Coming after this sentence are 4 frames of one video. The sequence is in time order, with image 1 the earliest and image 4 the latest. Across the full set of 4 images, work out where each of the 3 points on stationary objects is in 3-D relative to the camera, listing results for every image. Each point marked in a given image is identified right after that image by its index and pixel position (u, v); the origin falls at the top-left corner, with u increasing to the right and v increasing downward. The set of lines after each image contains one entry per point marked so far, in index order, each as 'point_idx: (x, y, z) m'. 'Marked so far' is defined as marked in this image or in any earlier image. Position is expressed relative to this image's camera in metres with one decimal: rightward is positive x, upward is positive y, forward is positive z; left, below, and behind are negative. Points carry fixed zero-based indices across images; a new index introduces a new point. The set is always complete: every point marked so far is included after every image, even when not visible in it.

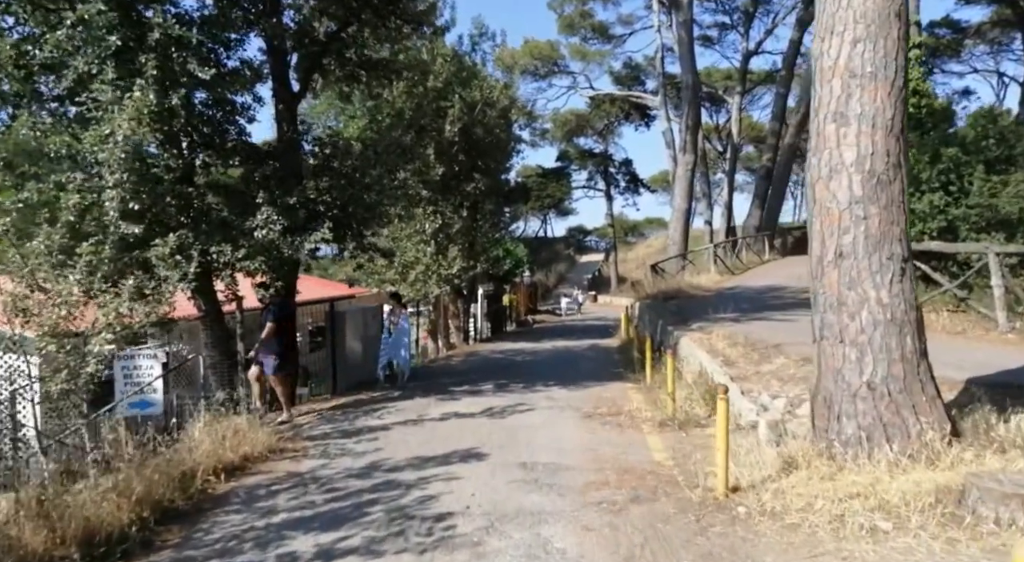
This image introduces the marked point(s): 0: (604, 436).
0: (+1.0, -1.6, +8.8) m
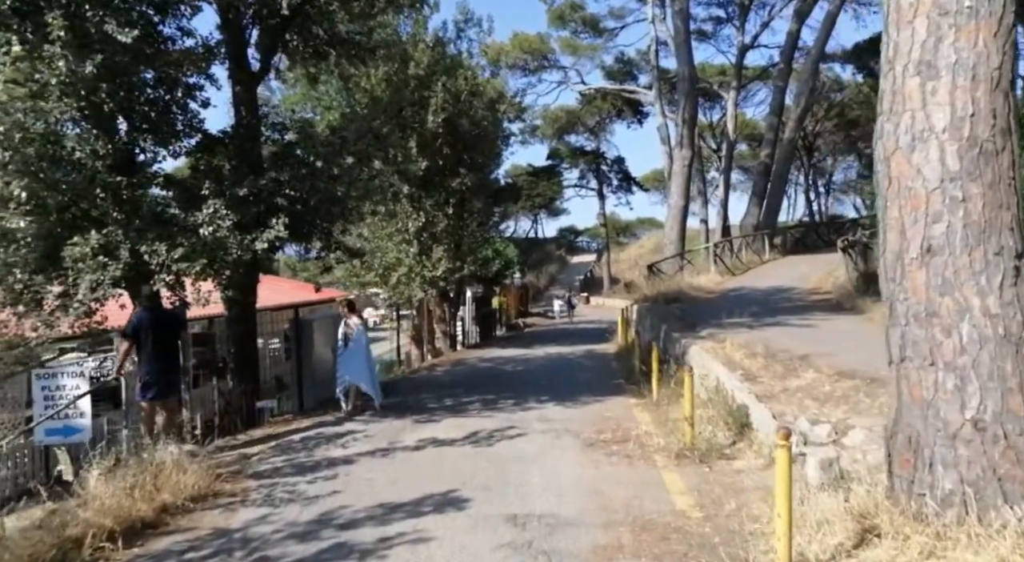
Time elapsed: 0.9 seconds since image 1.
0: (+0.9, -1.7, +7.3) m
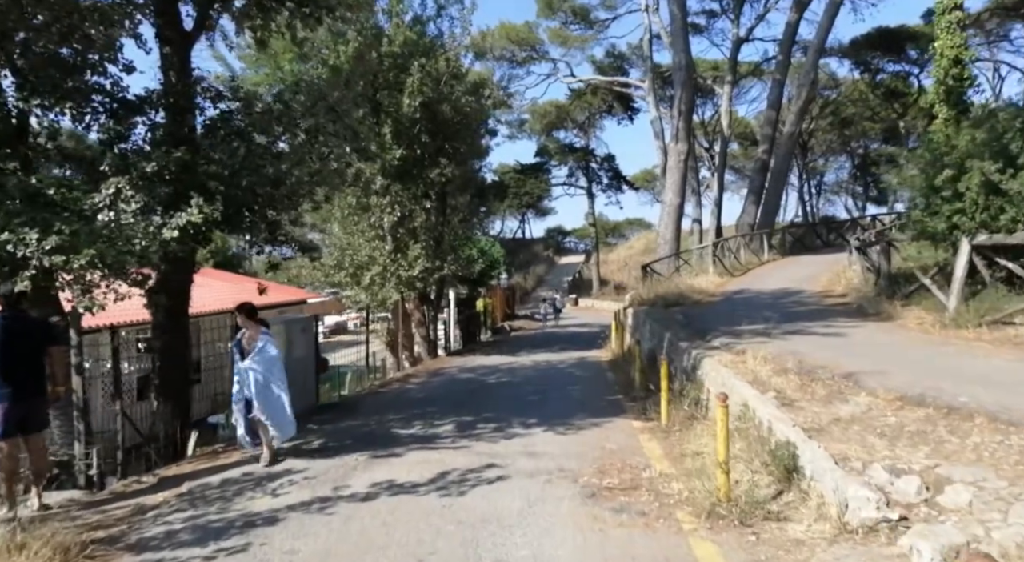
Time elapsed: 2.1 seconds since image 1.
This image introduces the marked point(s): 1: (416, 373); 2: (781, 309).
0: (+0.7, -1.7, +5.4) m
1: (-2.1, -2.0, +18.2) m
2: (+5.3, -0.5, +16.6) m
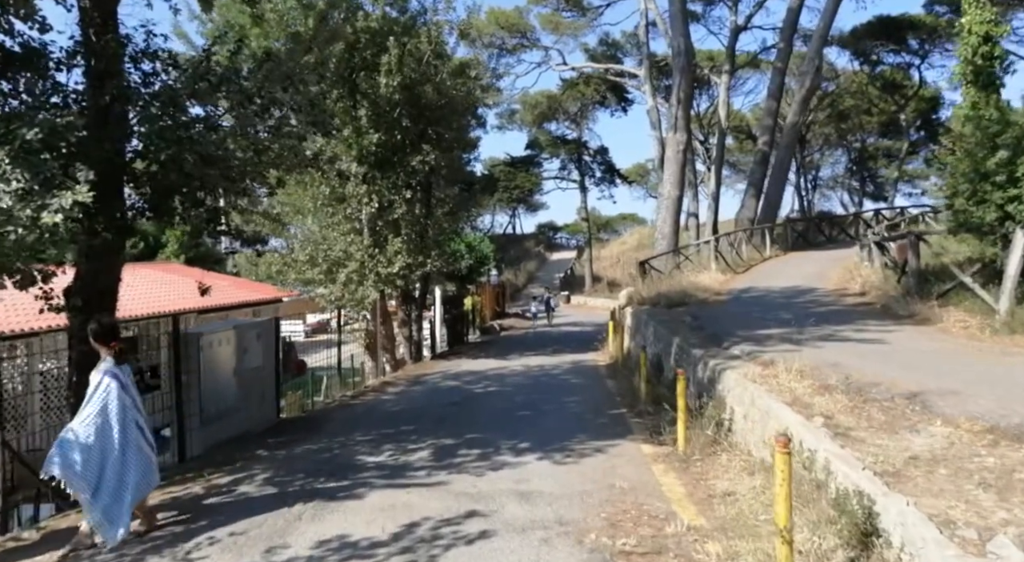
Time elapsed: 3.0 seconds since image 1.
0: (+0.6, -1.7, +3.8) m
1: (-2.3, -1.9, +16.6) m
2: (+5.1, -0.5, +15.0) m
